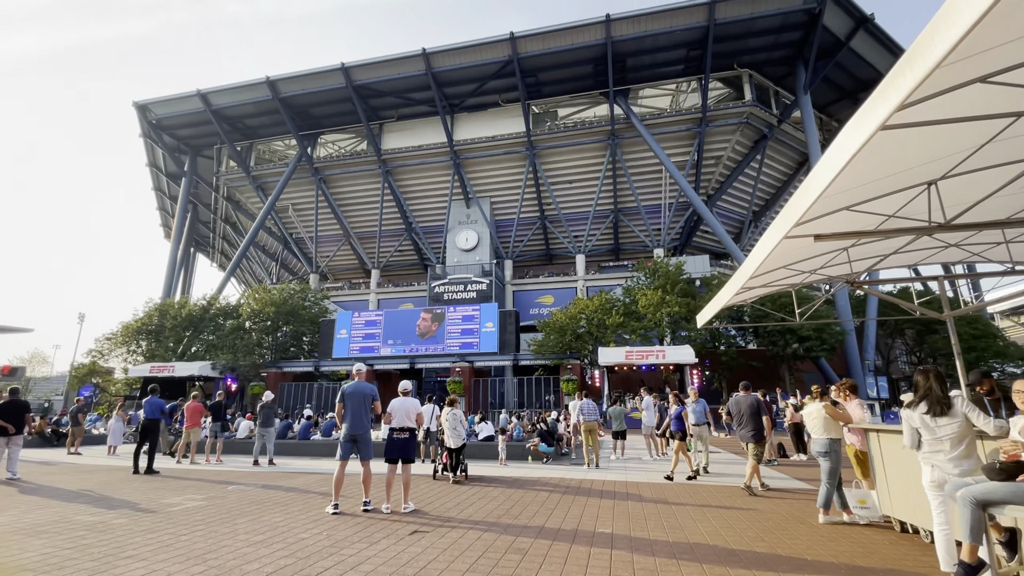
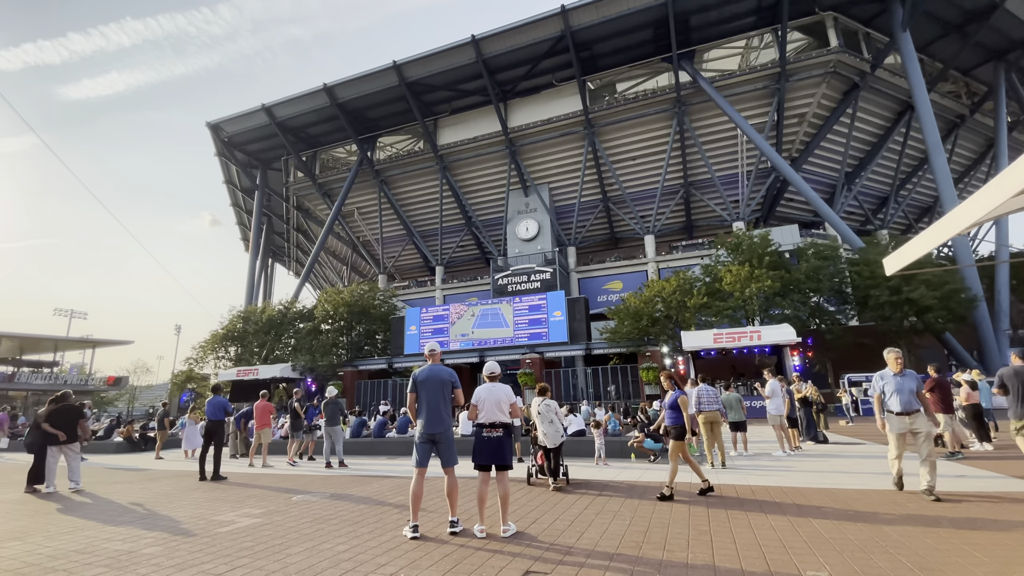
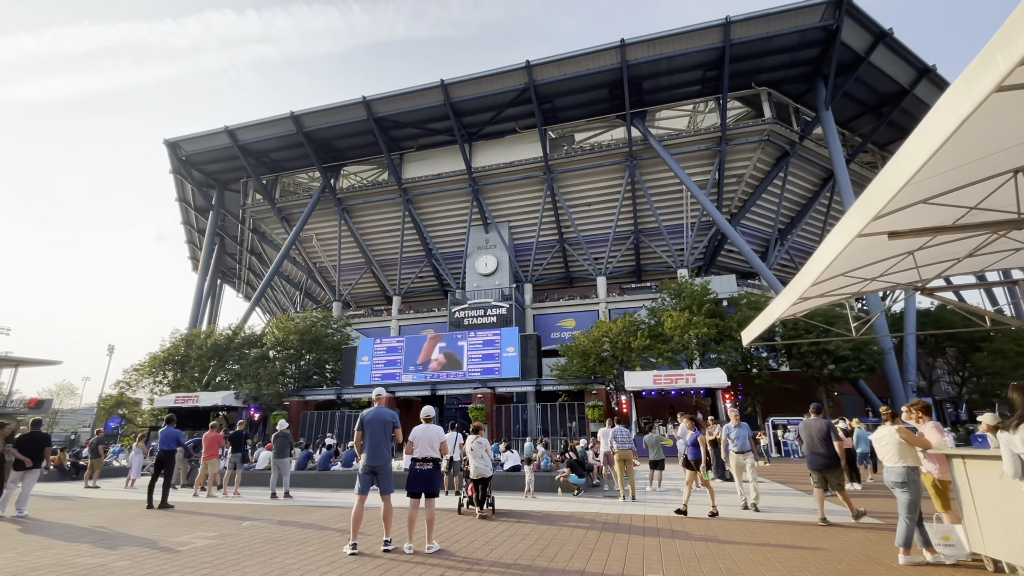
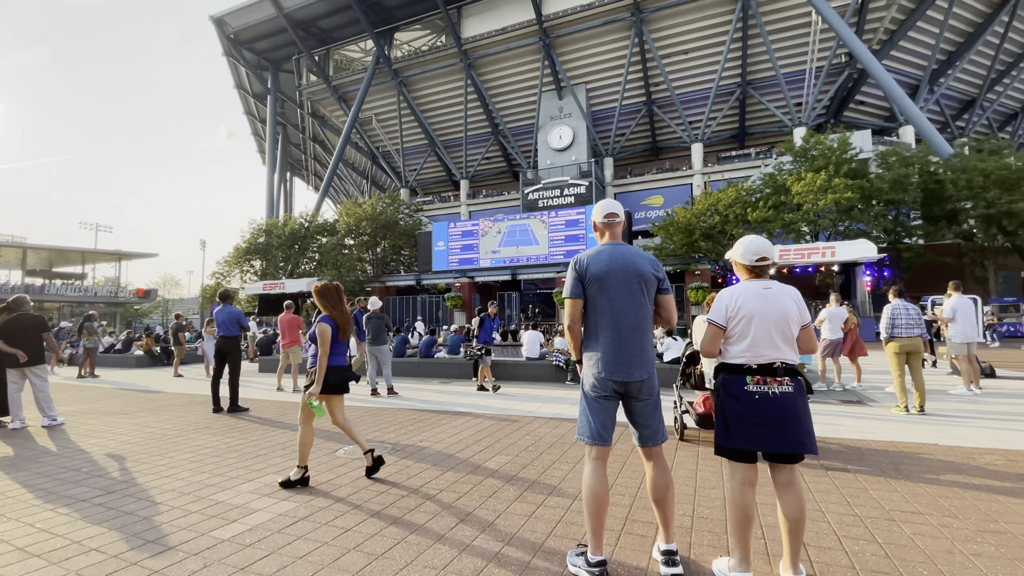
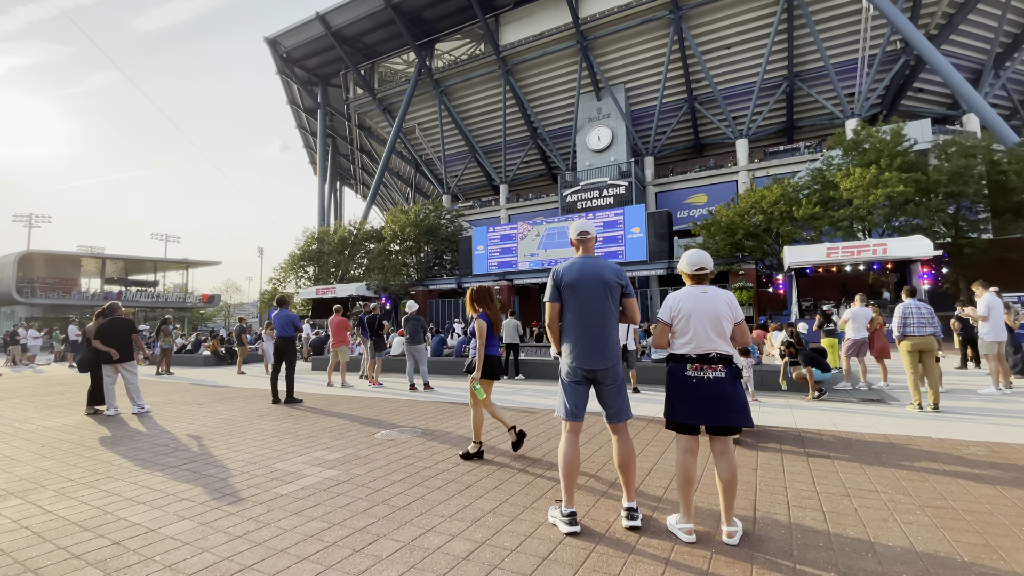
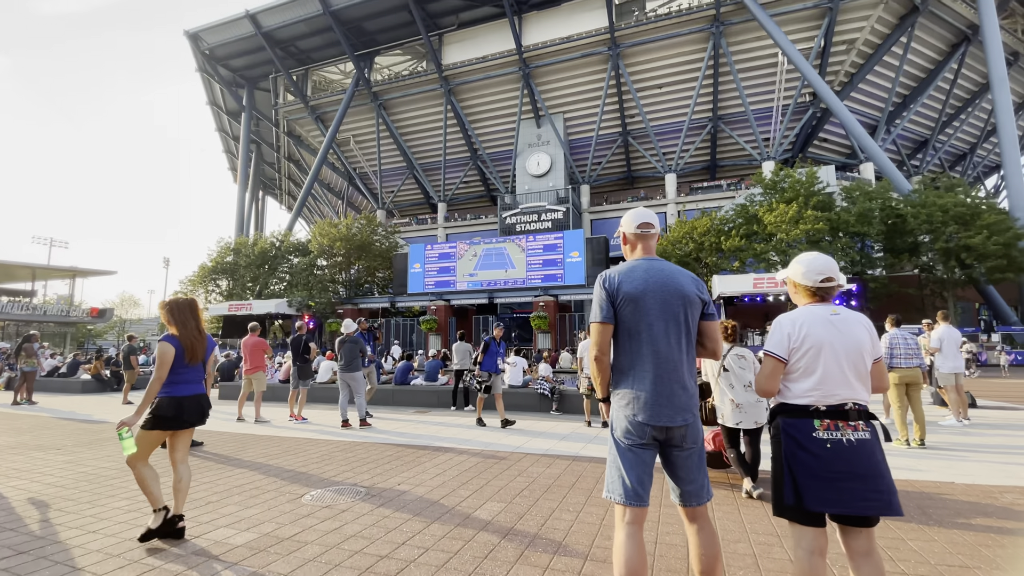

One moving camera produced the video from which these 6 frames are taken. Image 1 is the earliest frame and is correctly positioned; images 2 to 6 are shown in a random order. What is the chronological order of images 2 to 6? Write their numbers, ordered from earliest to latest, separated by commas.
3, 2, 5, 4, 6
